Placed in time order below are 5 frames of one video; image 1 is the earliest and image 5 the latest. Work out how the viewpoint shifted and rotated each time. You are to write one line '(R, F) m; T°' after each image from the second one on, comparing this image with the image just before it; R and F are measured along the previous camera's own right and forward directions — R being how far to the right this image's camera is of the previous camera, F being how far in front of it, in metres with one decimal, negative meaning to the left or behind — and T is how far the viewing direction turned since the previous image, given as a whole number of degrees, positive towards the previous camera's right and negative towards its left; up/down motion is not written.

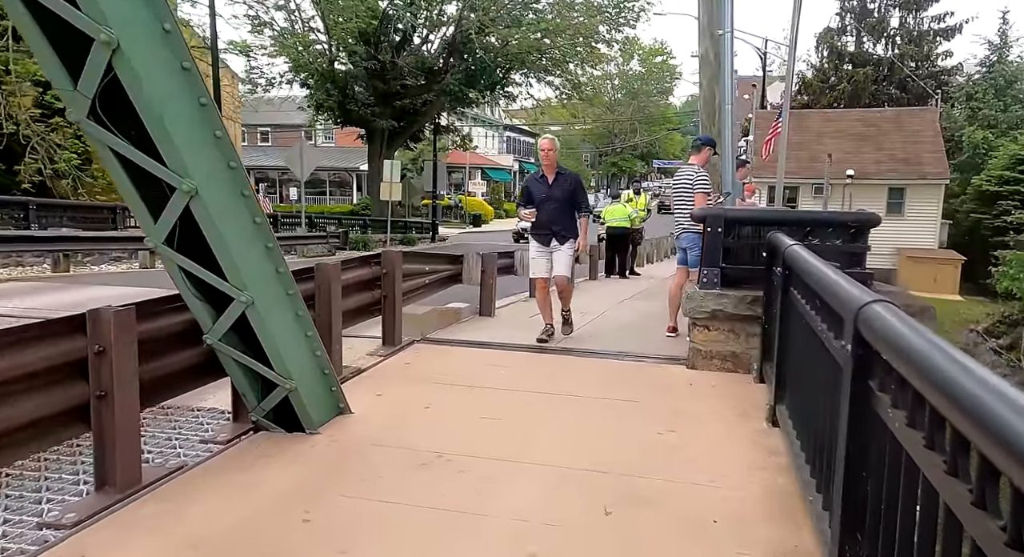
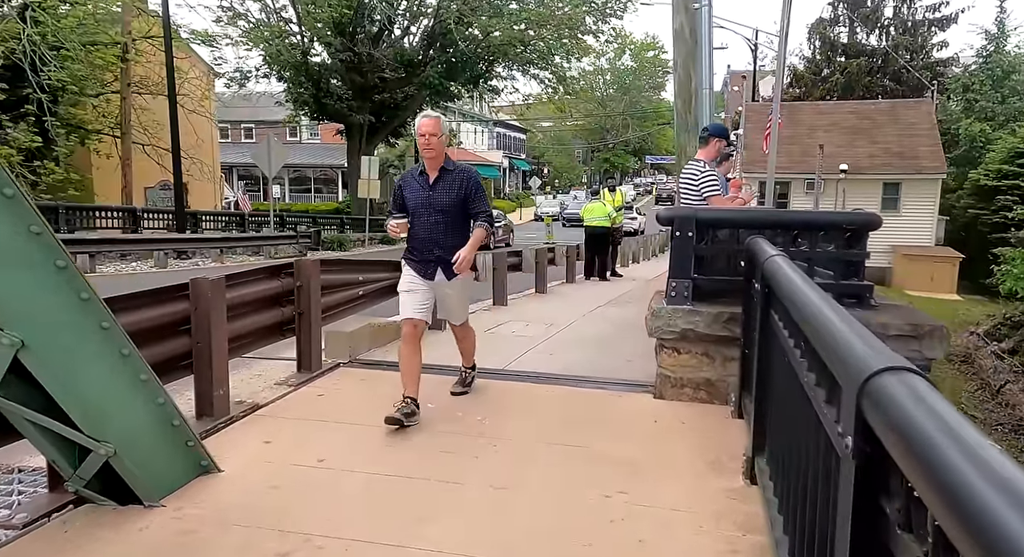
(+0.4, +1.0) m; 0°
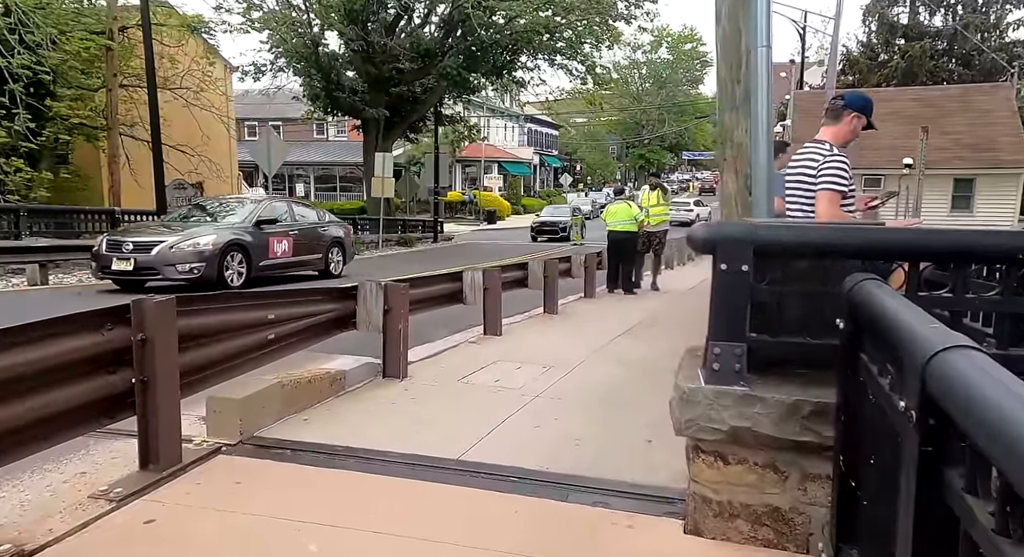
(+0.4, +2.1) m; -2°
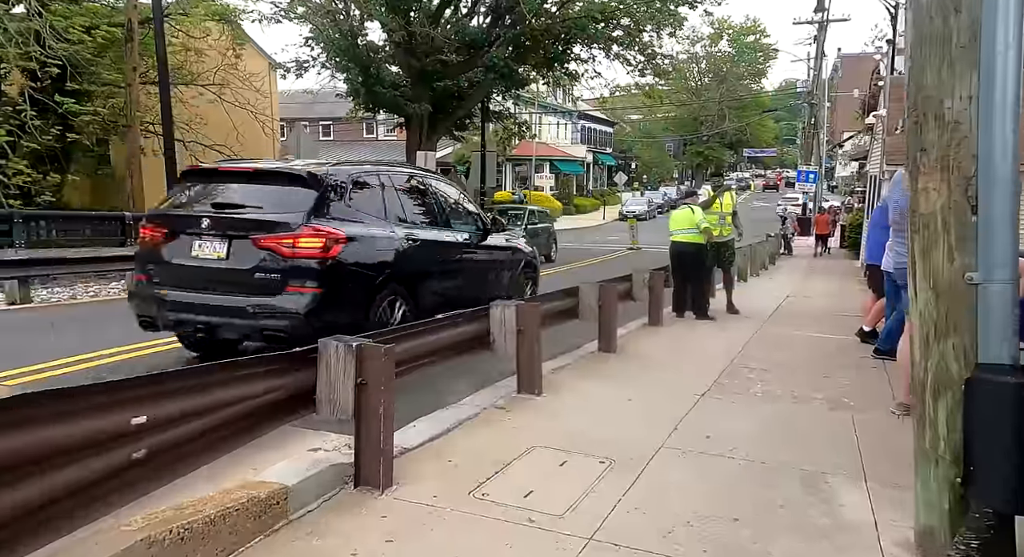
(+0.1, +2.2) m; -4°
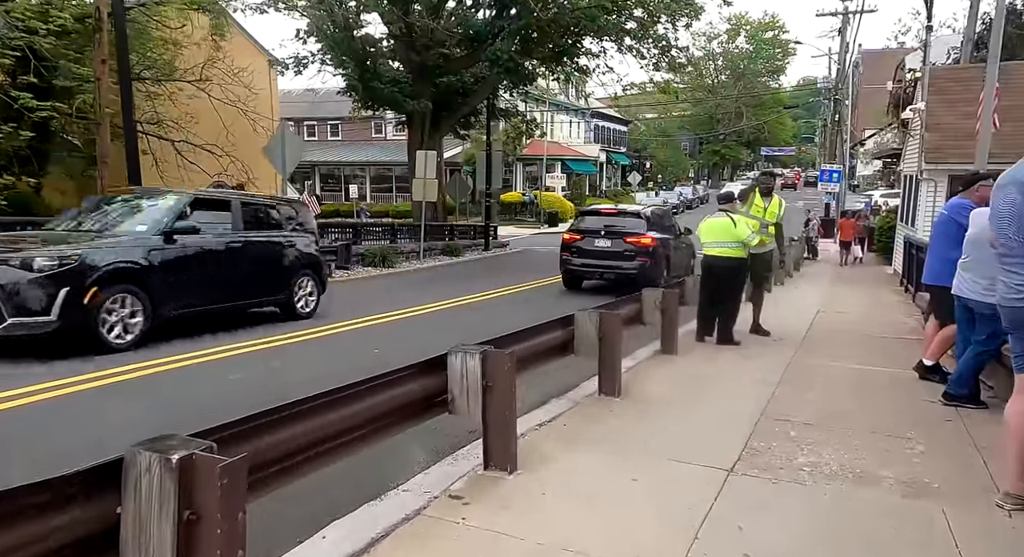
(+0.3, +1.6) m; -1°
